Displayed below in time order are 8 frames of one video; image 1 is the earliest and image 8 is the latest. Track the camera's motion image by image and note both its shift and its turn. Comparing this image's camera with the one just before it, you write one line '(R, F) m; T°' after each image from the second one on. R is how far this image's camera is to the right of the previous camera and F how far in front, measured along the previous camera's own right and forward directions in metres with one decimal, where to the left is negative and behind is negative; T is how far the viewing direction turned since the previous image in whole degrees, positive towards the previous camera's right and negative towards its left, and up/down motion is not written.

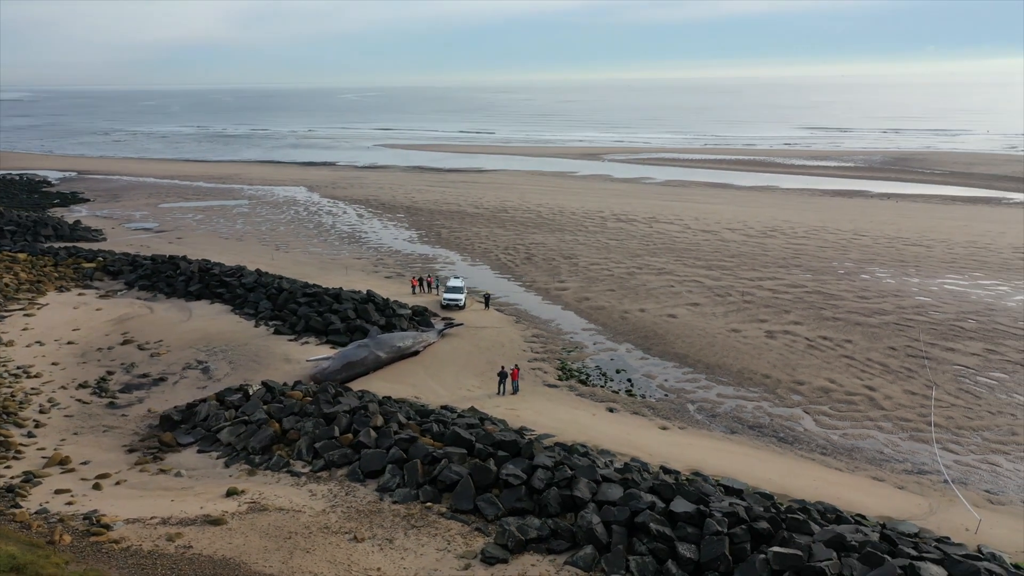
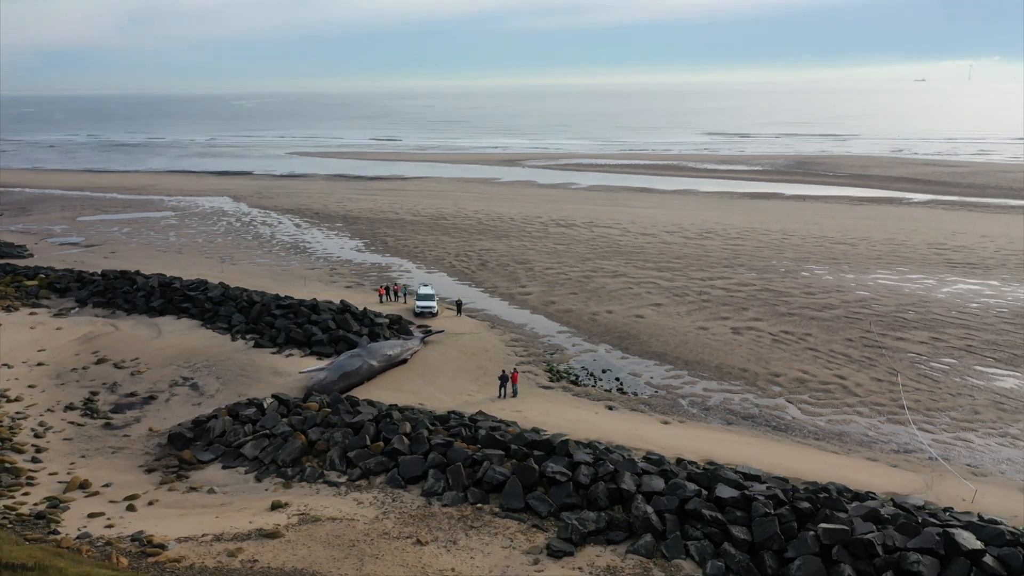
(-1.7, -0.3) m; +7°
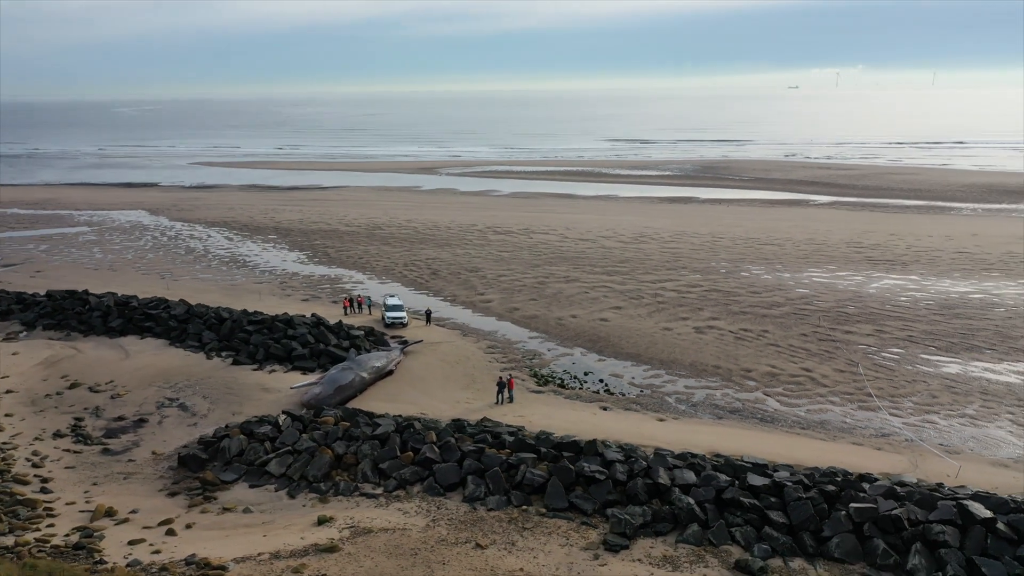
(-1.8, -0.3) m; +7°
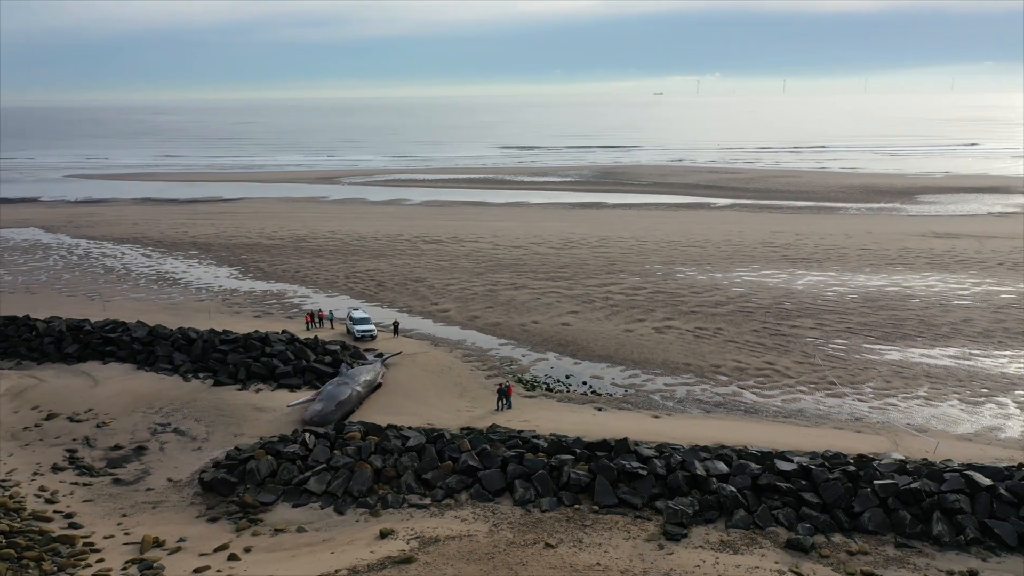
(-2.2, -0.3) m; +8°
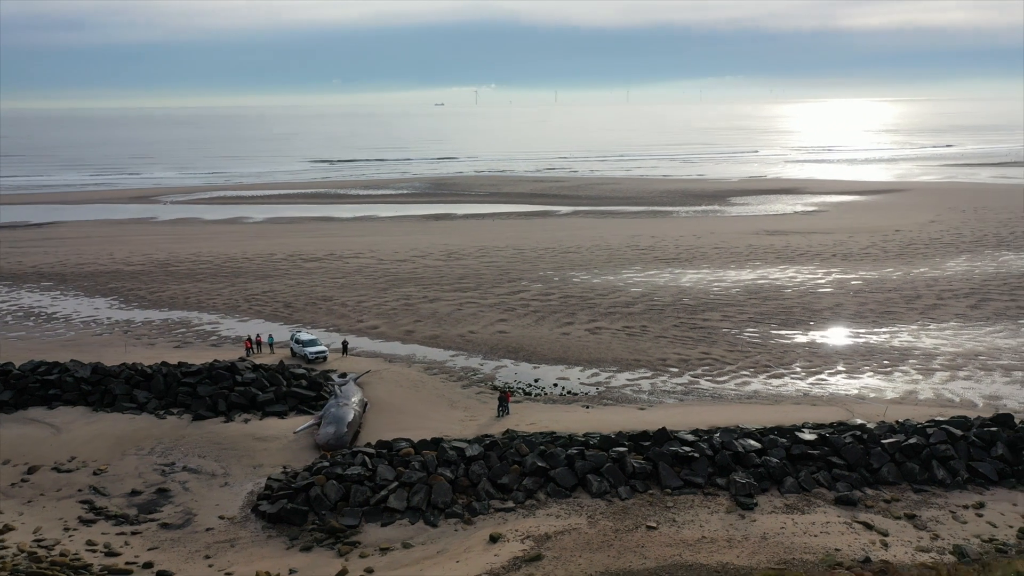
(-4.0, -0.2) m; +14°
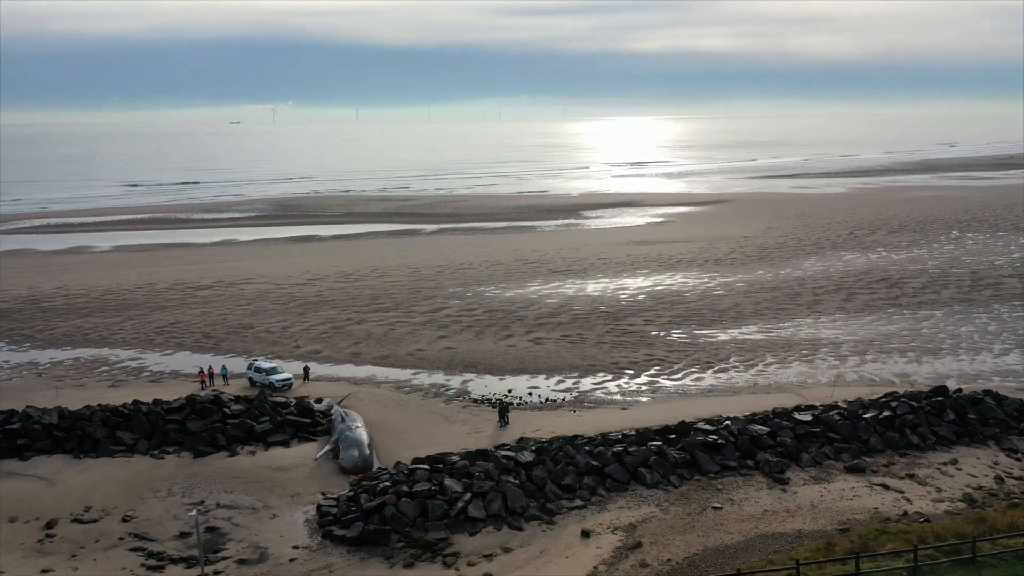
(-3.8, -0.3) m; +13°
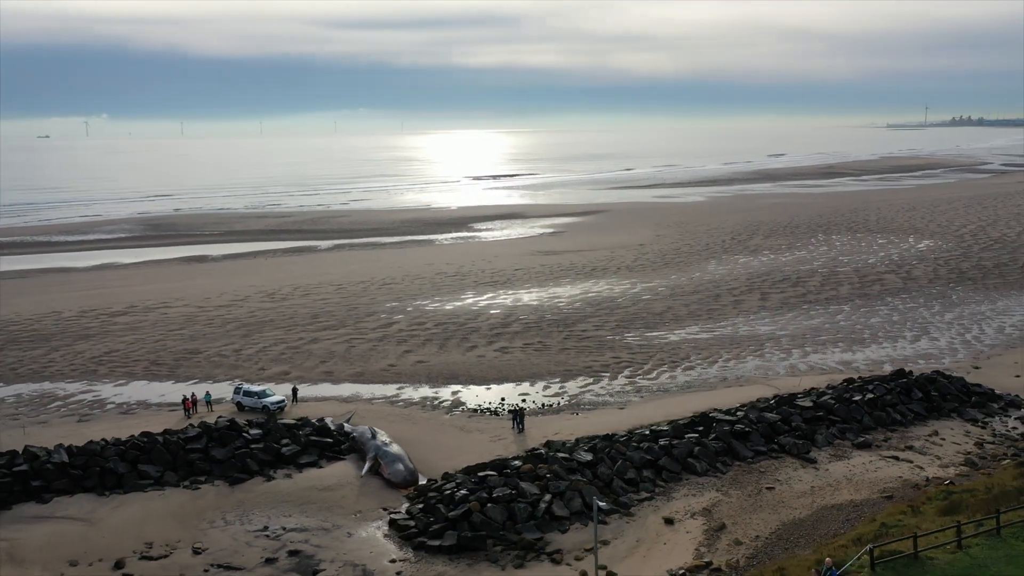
(-3.6, -0.3) m; +11°
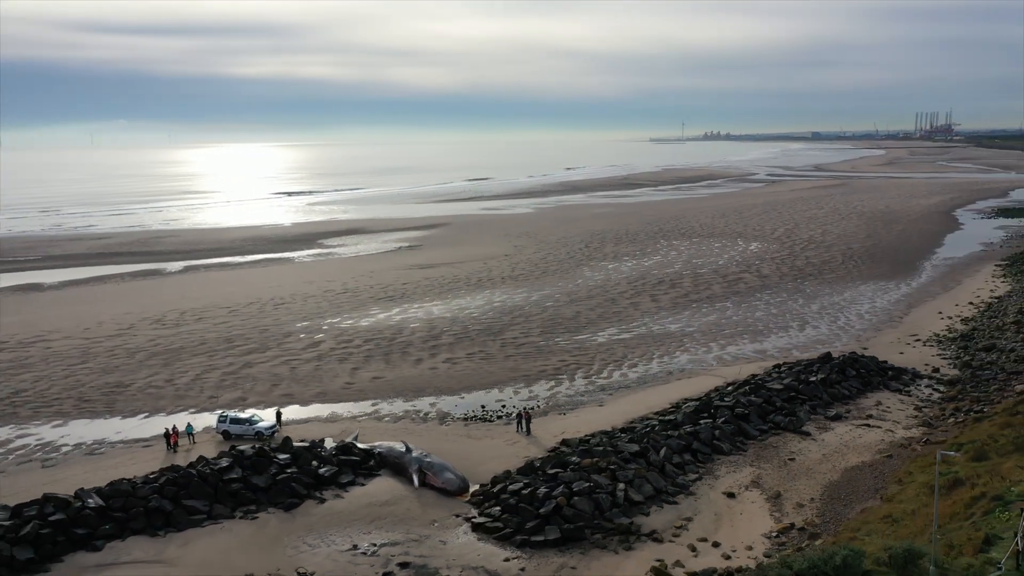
(-4.7, -0.3) m; +14°
